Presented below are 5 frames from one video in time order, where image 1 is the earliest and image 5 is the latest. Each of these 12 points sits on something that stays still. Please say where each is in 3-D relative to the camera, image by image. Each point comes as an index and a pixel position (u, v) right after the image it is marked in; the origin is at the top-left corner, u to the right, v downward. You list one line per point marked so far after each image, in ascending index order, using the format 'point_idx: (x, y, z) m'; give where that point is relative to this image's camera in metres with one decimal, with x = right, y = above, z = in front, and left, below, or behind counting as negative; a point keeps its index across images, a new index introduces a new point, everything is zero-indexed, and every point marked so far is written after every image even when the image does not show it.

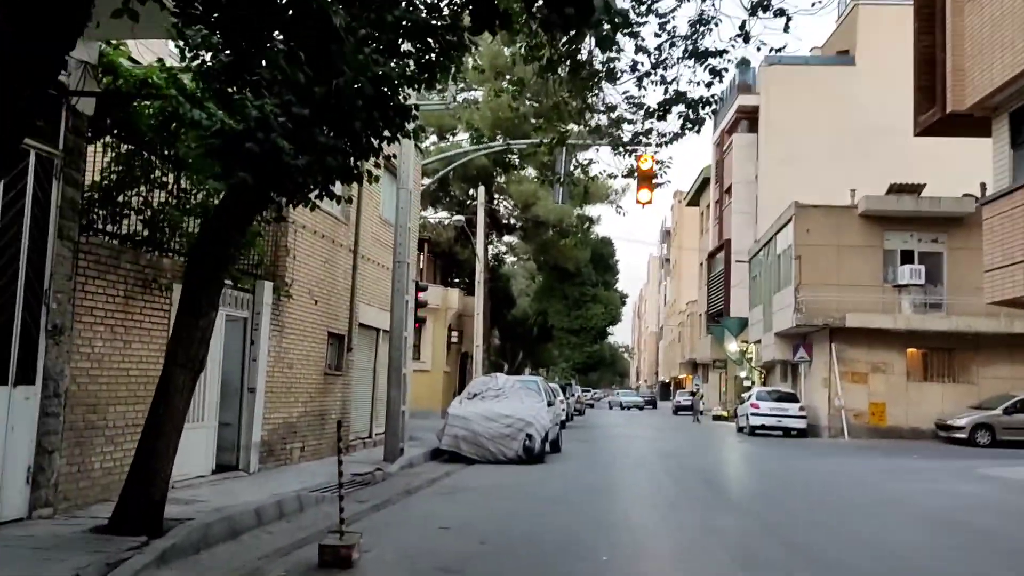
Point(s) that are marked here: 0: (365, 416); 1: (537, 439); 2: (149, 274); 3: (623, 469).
0: (-3.2, -2.7, +19.4) m
1: (+0.5, -2.8, +16.4) m
2: (-4.2, +0.2, +10.5) m
3: (+2.1, -3.8, +18.7) m
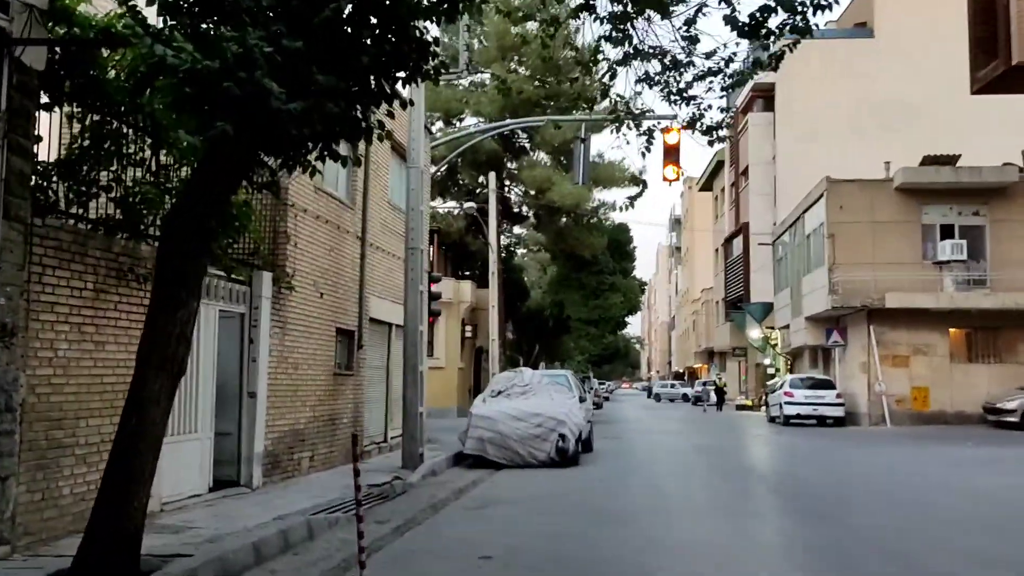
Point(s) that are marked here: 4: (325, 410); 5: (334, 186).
0: (-2.6, -2.6, +17.9) m
1: (+1.0, -2.5, +14.9) m
2: (-3.9, +0.2, +8.9) m
3: (+2.7, -3.5, +17.1) m
4: (-3.0, -2.0, +14.4) m
5: (-3.0, +1.7, +15.1) m
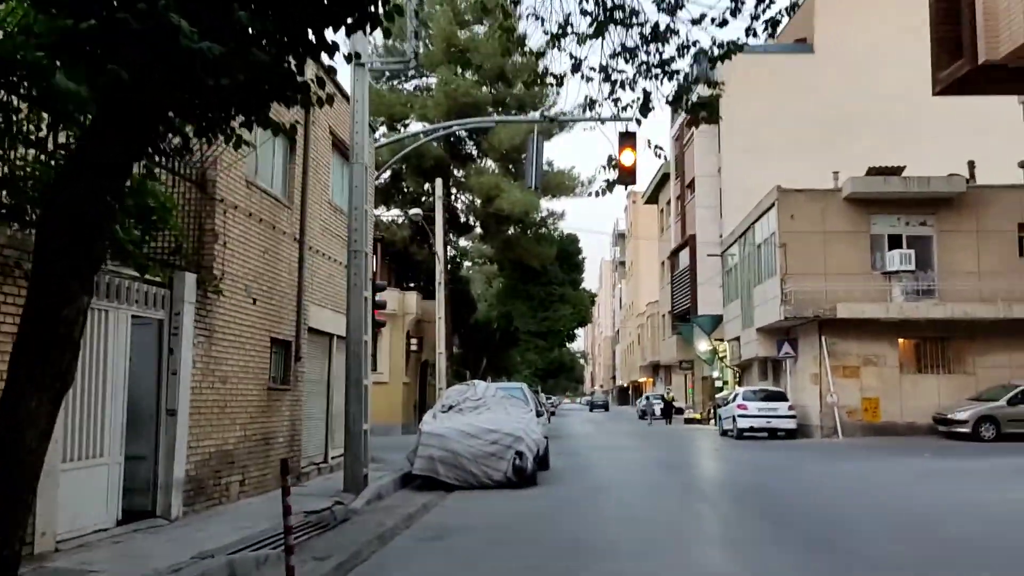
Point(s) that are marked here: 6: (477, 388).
0: (-3.5, -2.7, +16.5) m
1: (+0.3, -2.6, +13.7) m
2: (-4.2, +0.3, +7.6) m
3: (+1.8, -3.6, +16.1) m
4: (-3.7, -2.0, +13.0) m
5: (-3.7, +1.6, +13.7) m
6: (-0.6, -1.7, +15.5) m
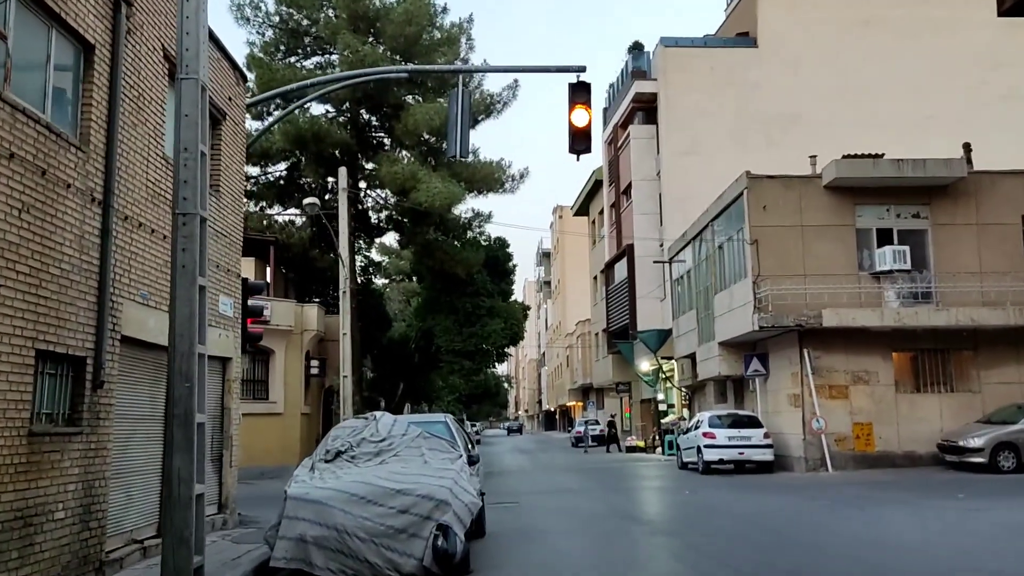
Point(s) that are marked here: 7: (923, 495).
0: (-4.6, -2.6, +11.3) m
1: (-0.5, -2.4, +8.8) m
2: (-4.5, +0.6, +2.3) m
3: (+0.9, -3.5, +11.2) m
4: (-4.4, -1.9, +7.8) m
5: (-4.5, +1.8, +8.6) m
6: (-1.6, -1.6, +10.5) m
7: (+7.9, -4.0, +17.4) m
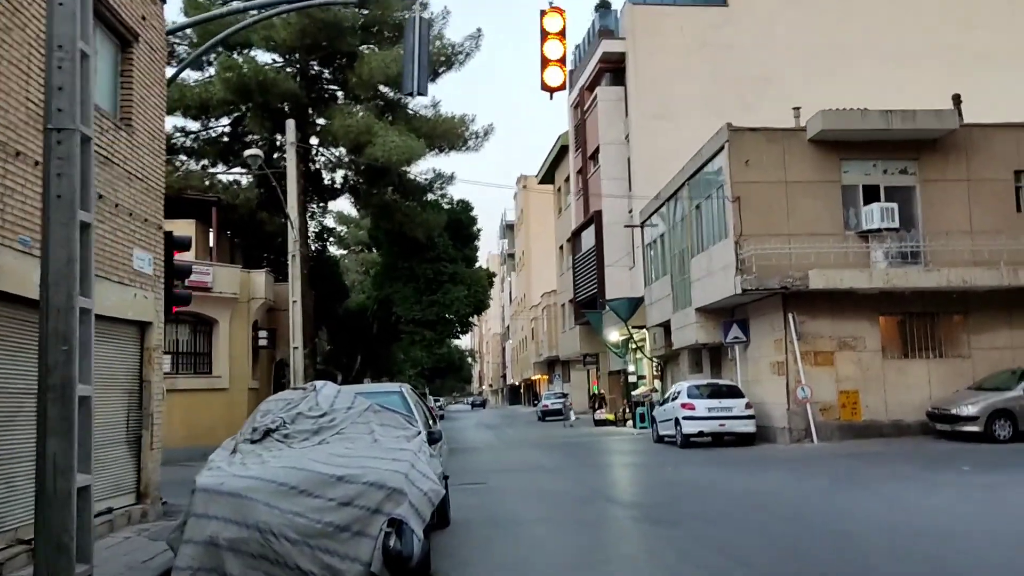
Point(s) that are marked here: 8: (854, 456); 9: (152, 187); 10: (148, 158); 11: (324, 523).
0: (-4.9, -2.1, +9.4) m
1: (-0.8, -1.9, +7.0) m
2: (-4.4, +0.9, +0.4) m
3: (+0.5, -2.9, +9.6) m
4: (-4.6, -1.4, +5.9) m
5: (-4.8, +2.3, +6.5) m
6: (-1.9, -1.1, +8.7) m
7: (+7.3, -3.2, +16.0) m
8: (+6.9, -3.4, +18.2) m
9: (-4.9, +1.4, +12.3) m
10: (-4.9, +1.8, +12.1) m
11: (-1.4, -1.8, +6.7) m
